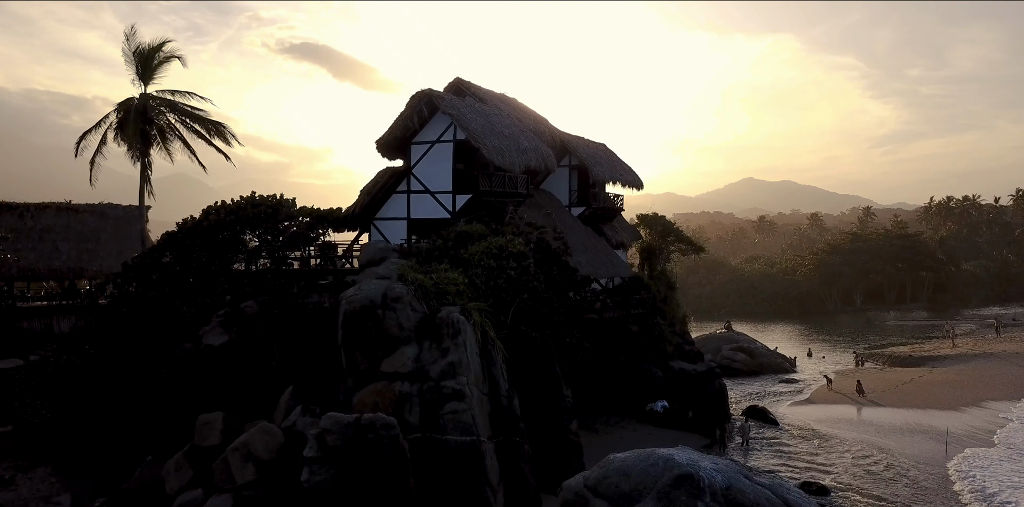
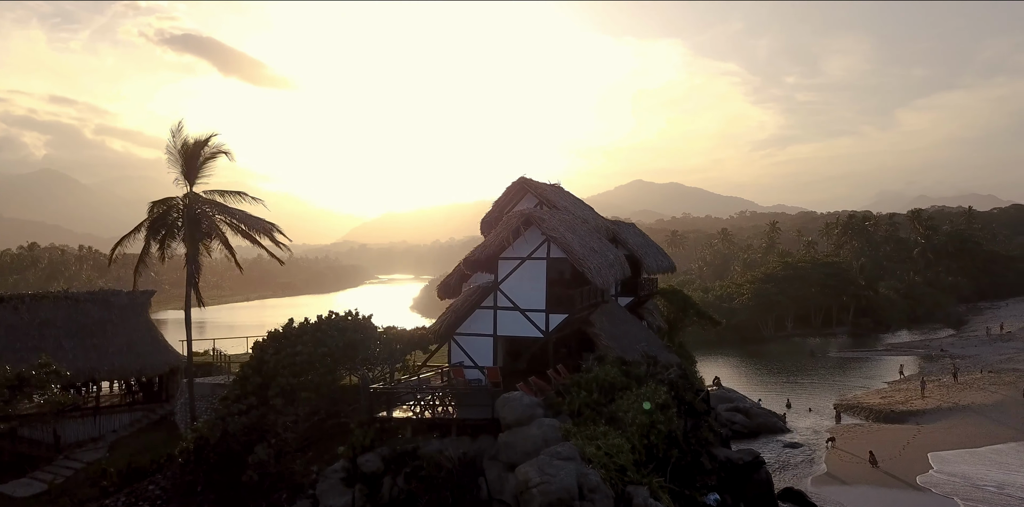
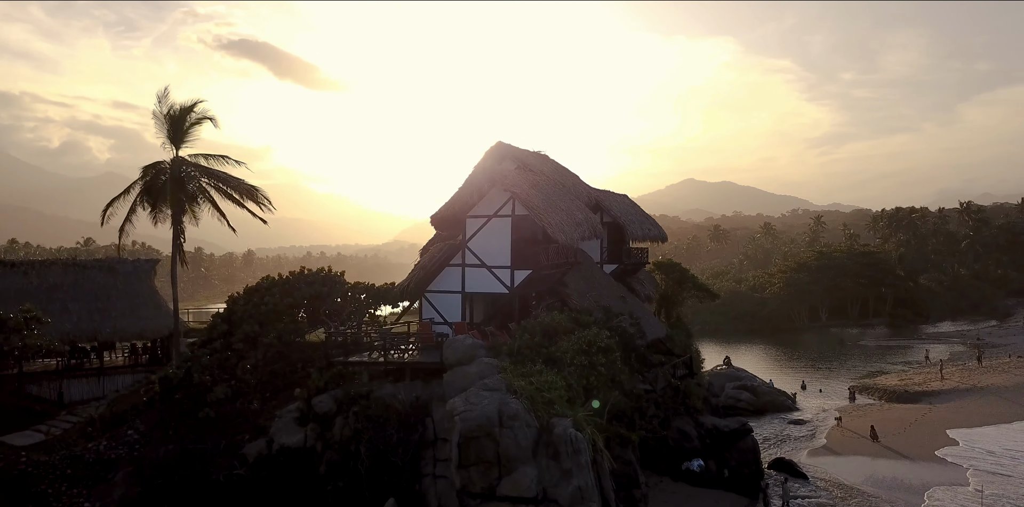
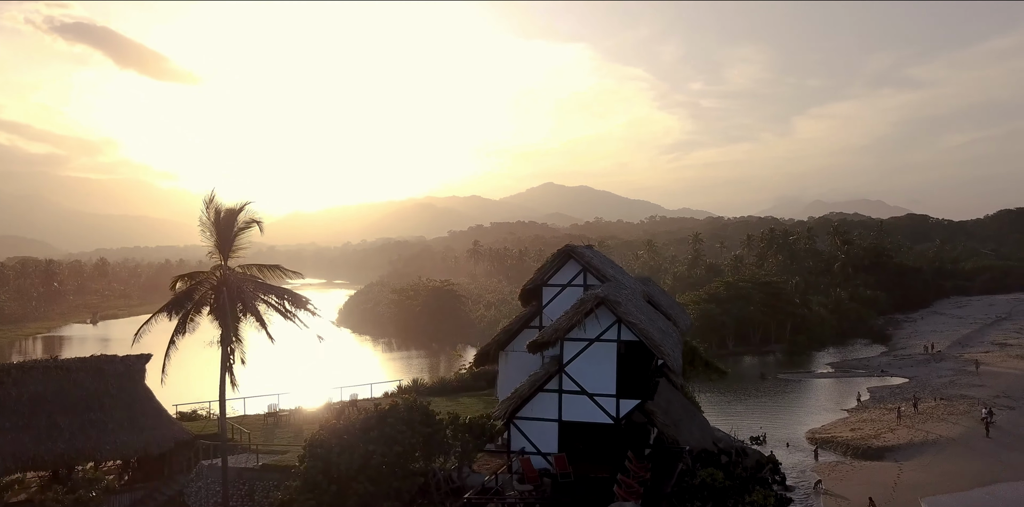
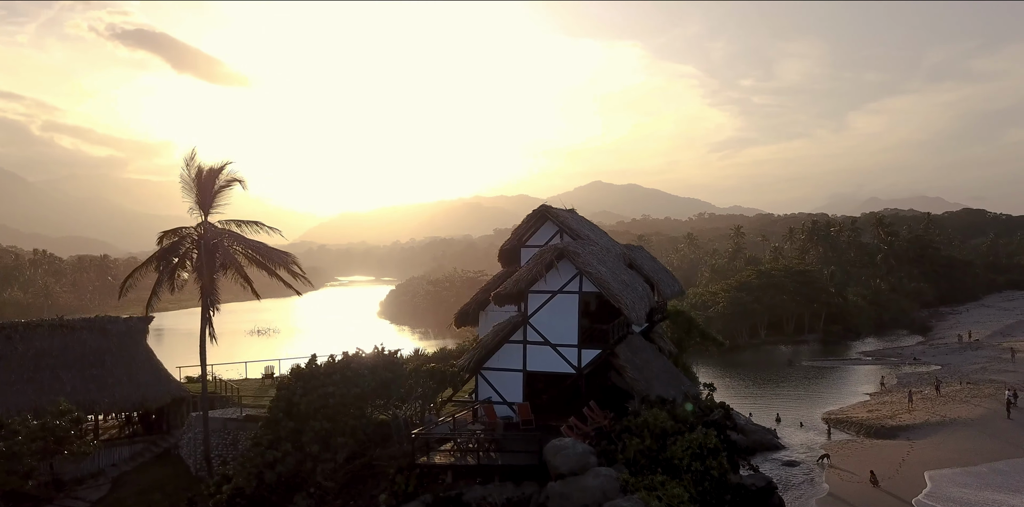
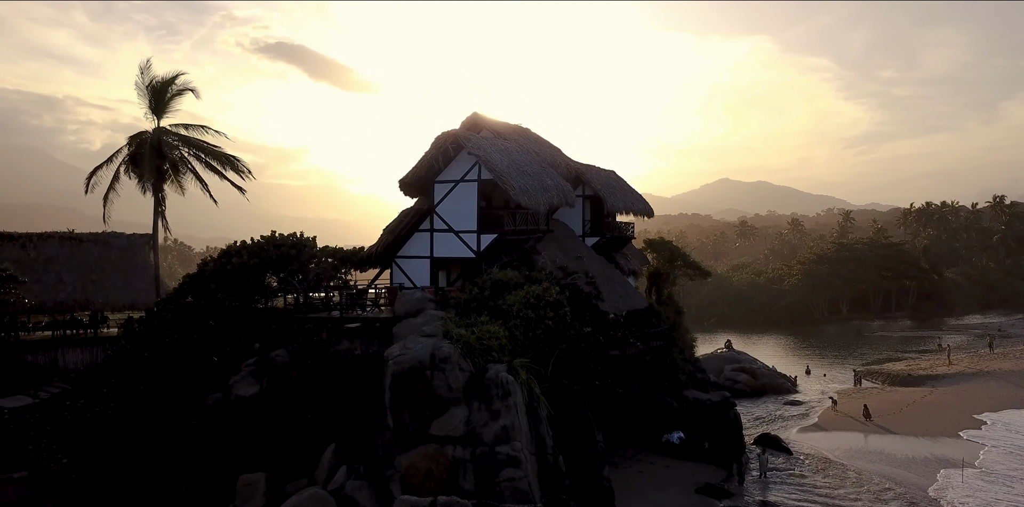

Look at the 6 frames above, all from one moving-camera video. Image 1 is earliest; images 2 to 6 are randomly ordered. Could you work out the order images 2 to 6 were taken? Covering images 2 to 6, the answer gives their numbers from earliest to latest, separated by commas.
6, 3, 2, 5, 4
